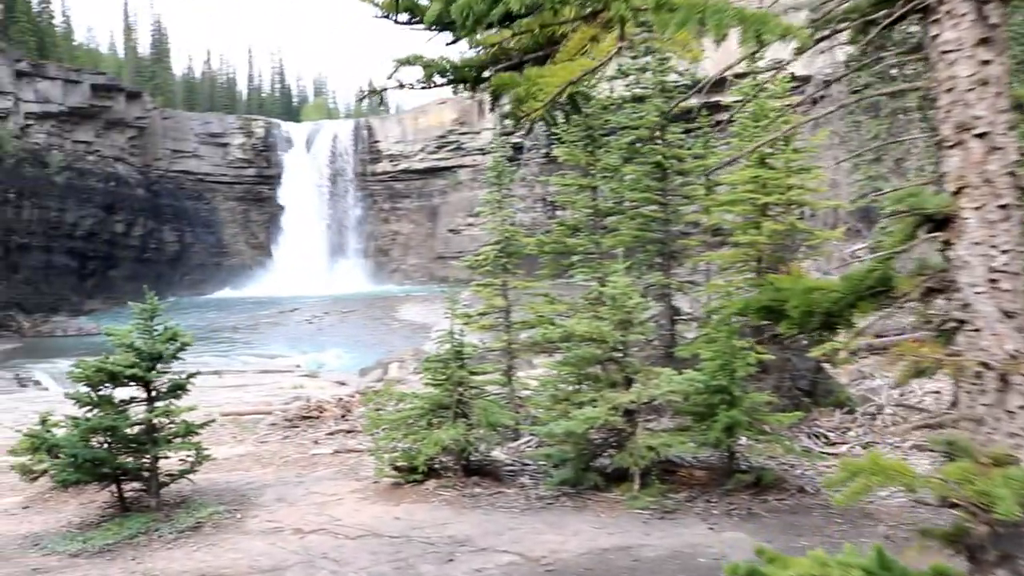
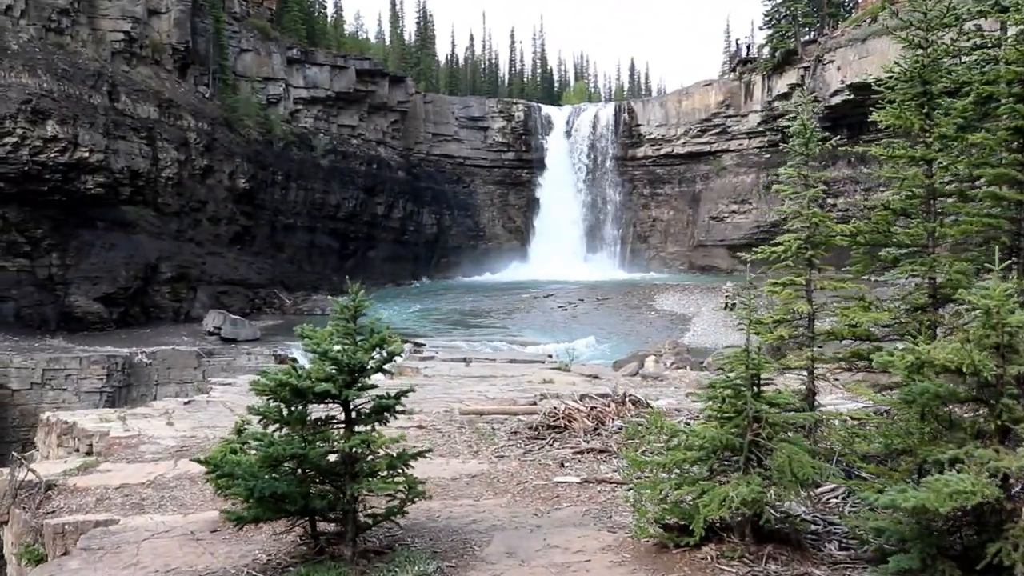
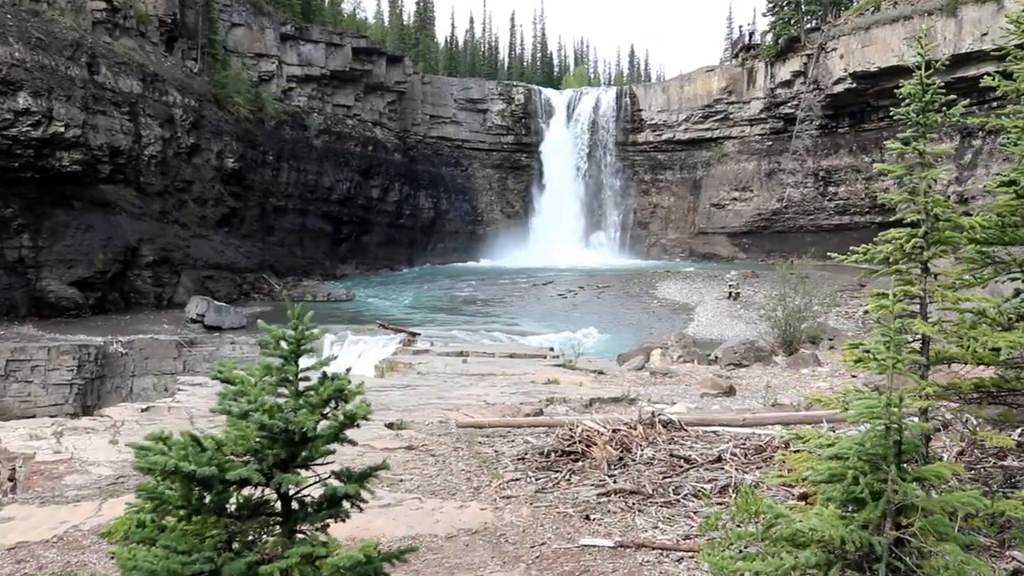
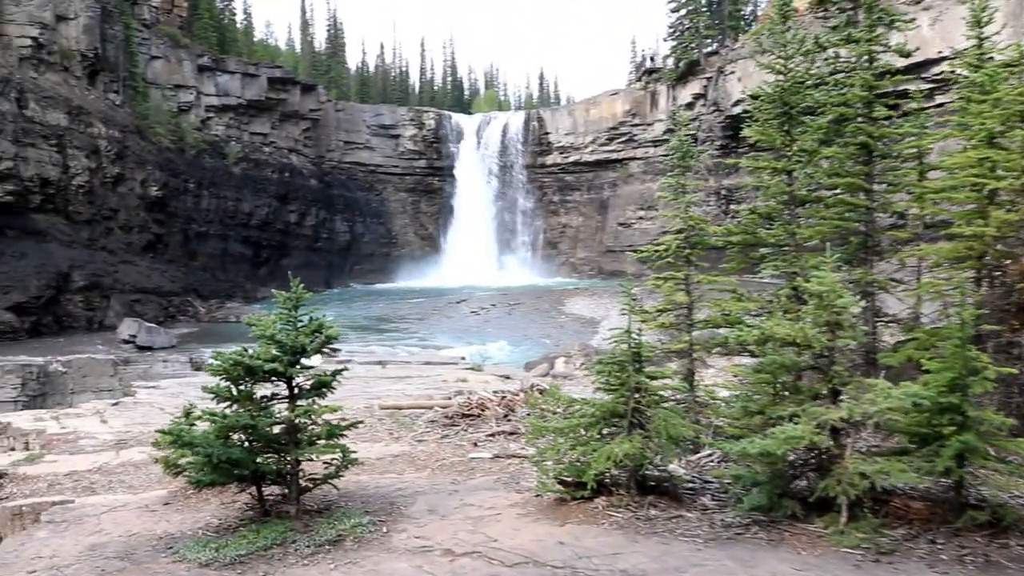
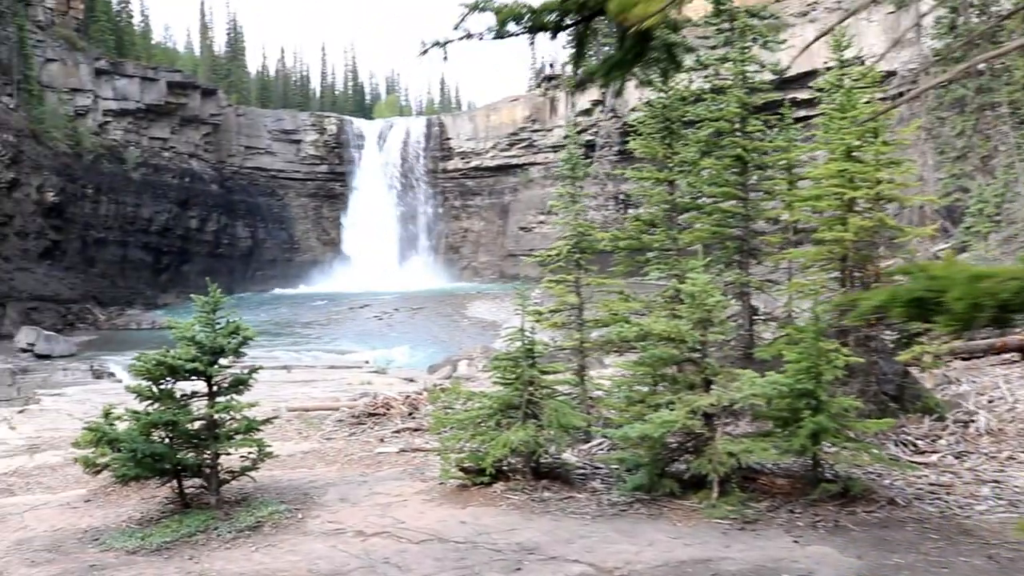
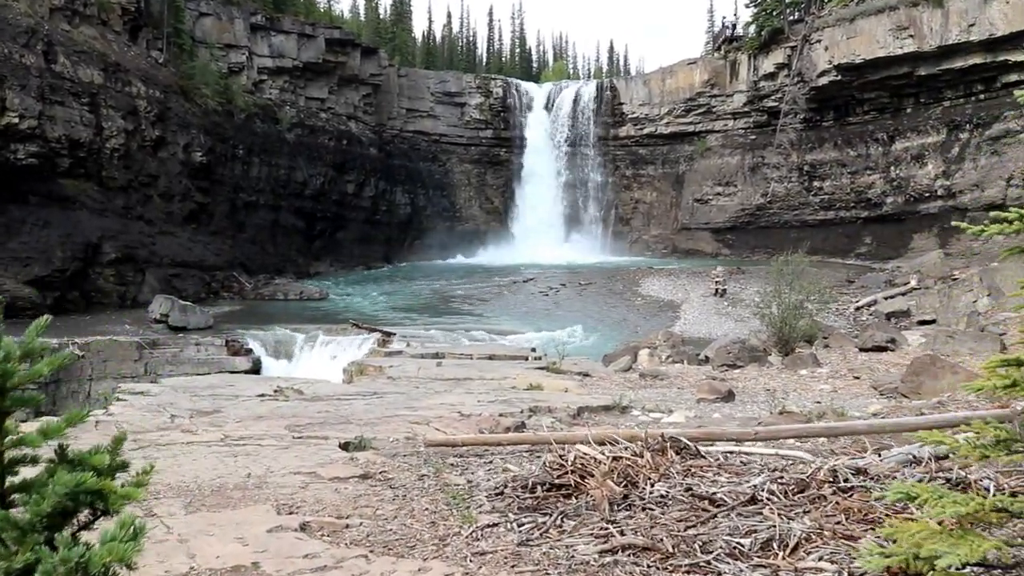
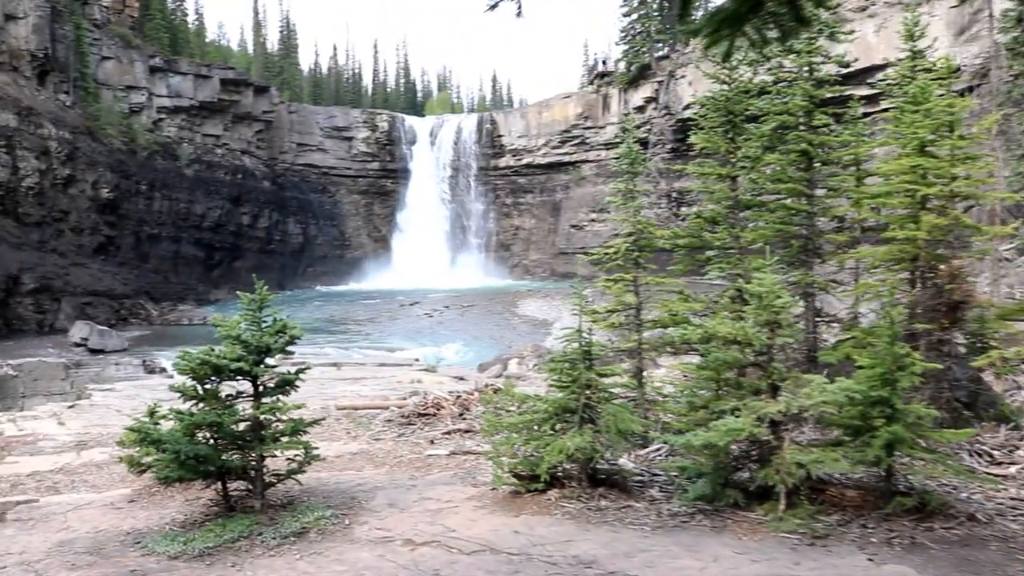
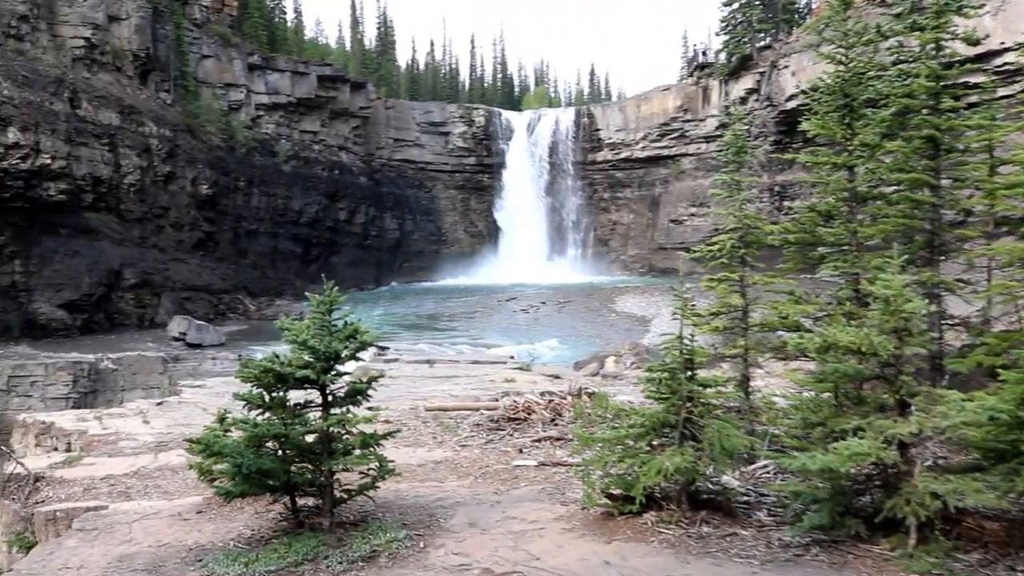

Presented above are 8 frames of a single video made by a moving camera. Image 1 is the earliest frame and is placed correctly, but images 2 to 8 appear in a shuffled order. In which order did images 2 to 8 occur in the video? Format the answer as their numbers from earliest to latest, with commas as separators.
5, 7, 4, 8, 2, 3, 6
